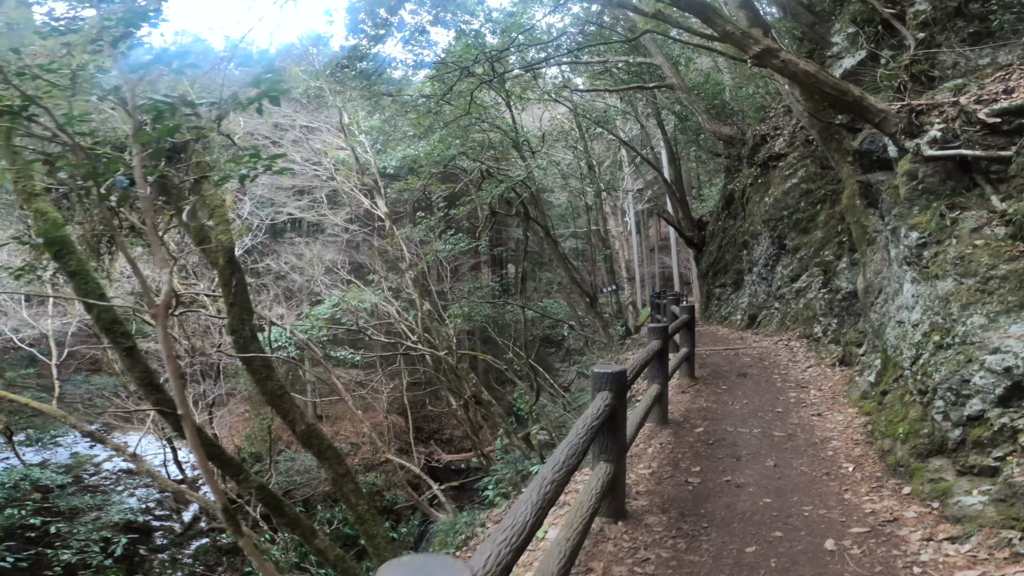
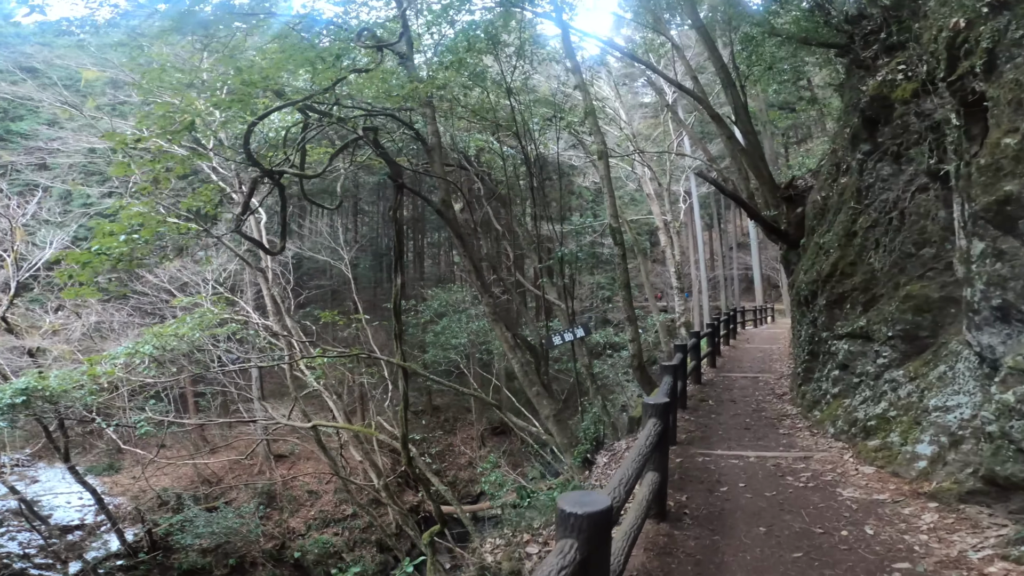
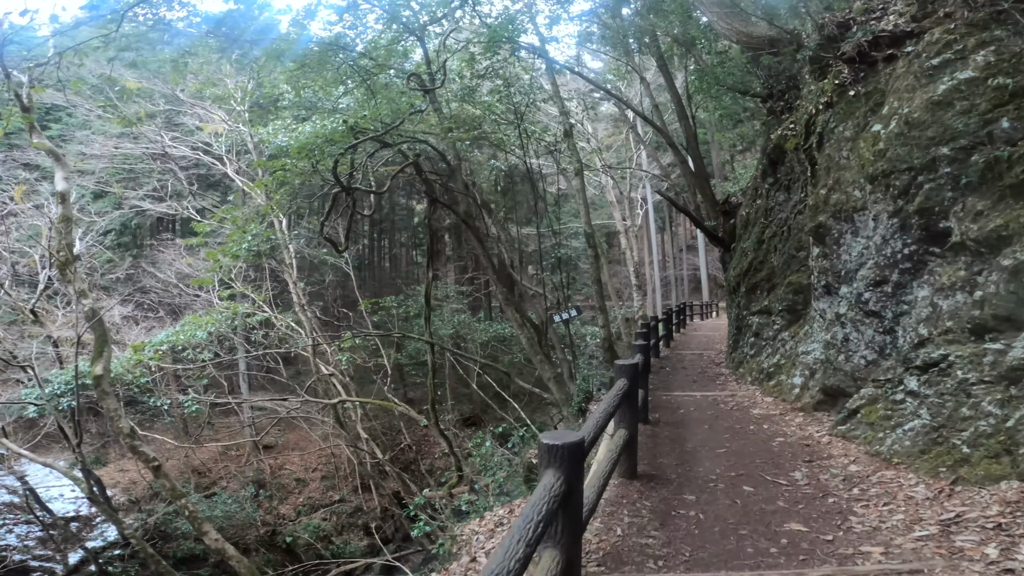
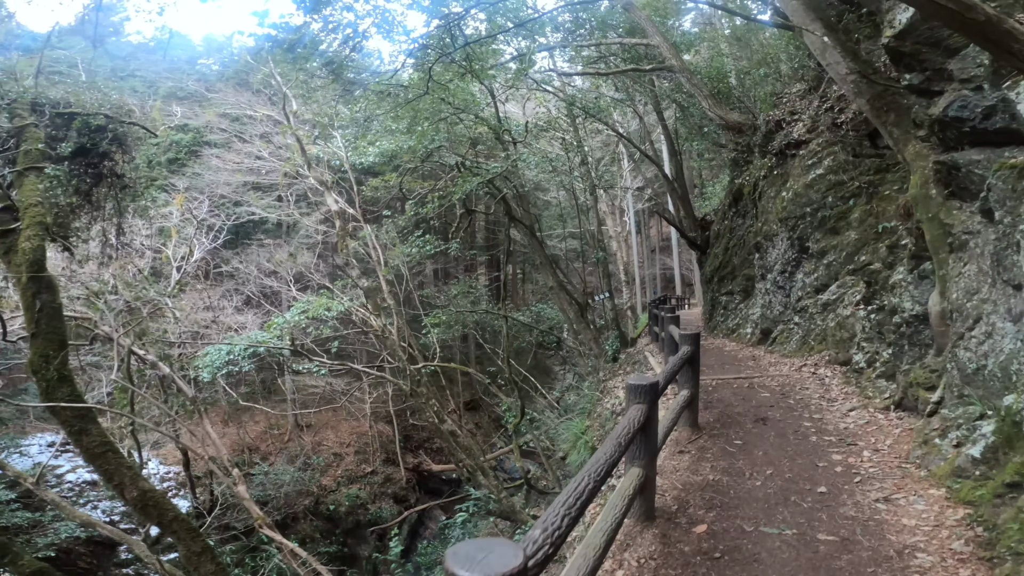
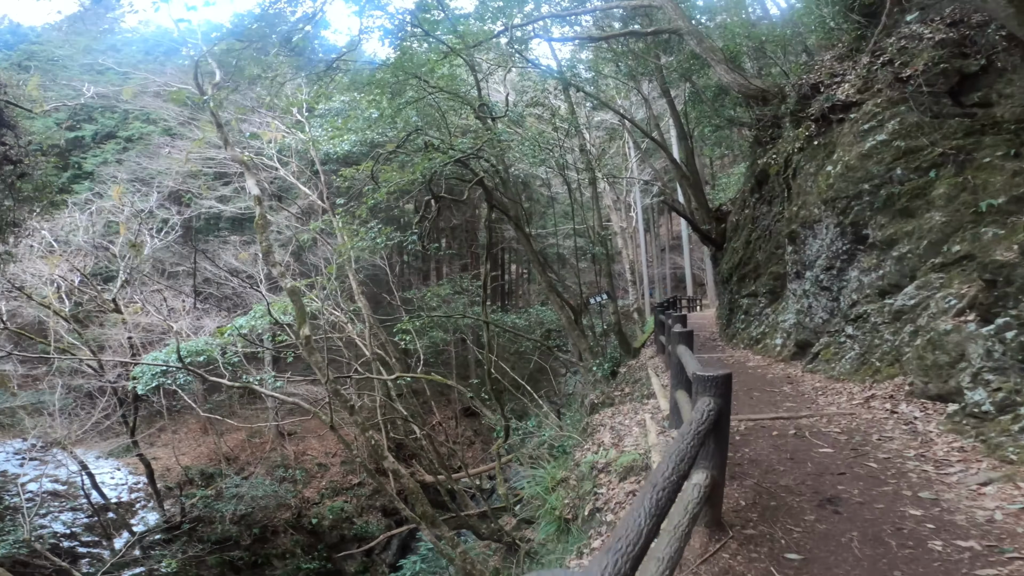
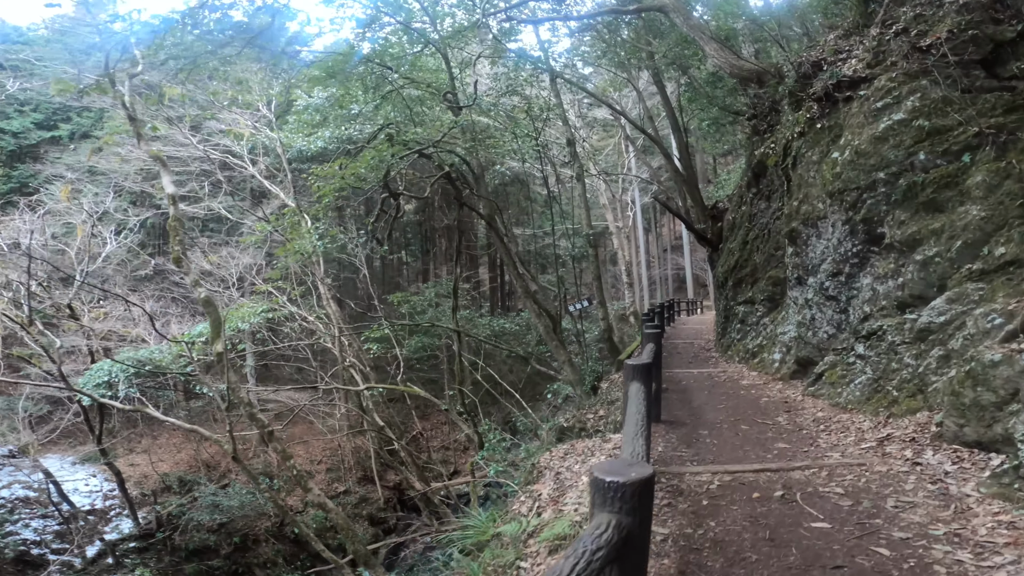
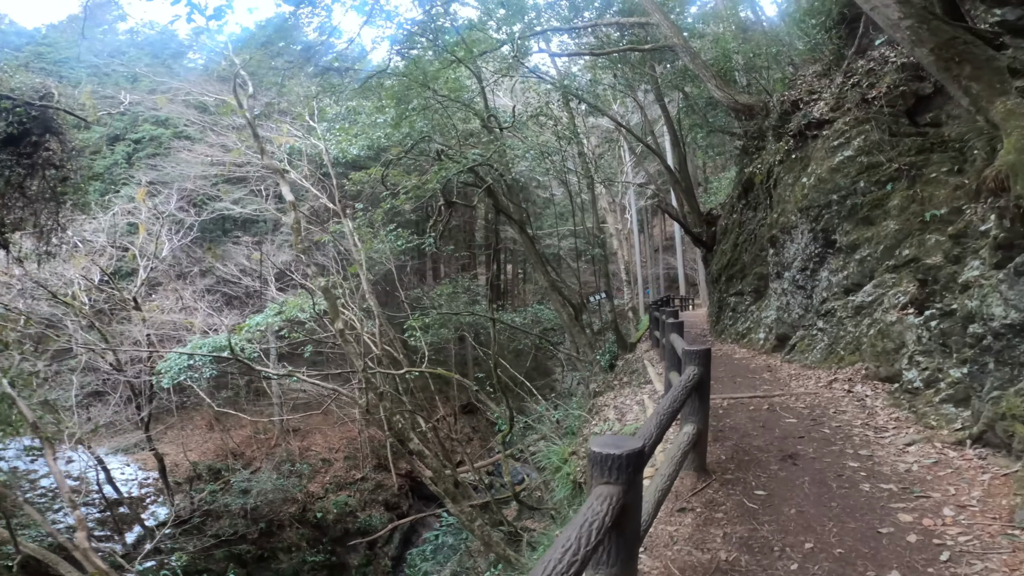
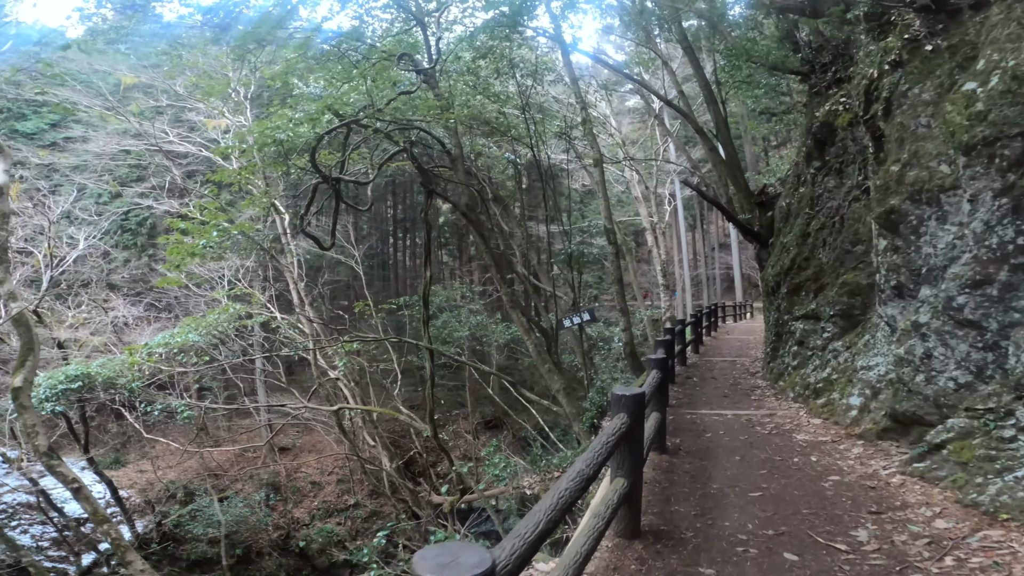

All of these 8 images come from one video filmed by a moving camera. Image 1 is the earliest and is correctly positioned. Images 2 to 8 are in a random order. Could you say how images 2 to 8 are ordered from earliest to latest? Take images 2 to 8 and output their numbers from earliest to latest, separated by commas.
4, 7, 5, 6, 3, 8, 2
